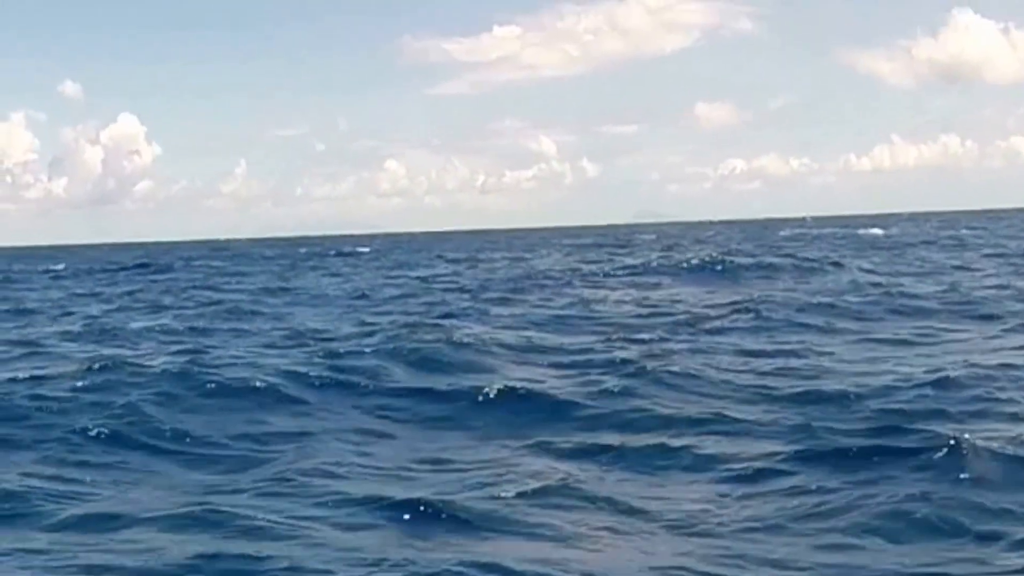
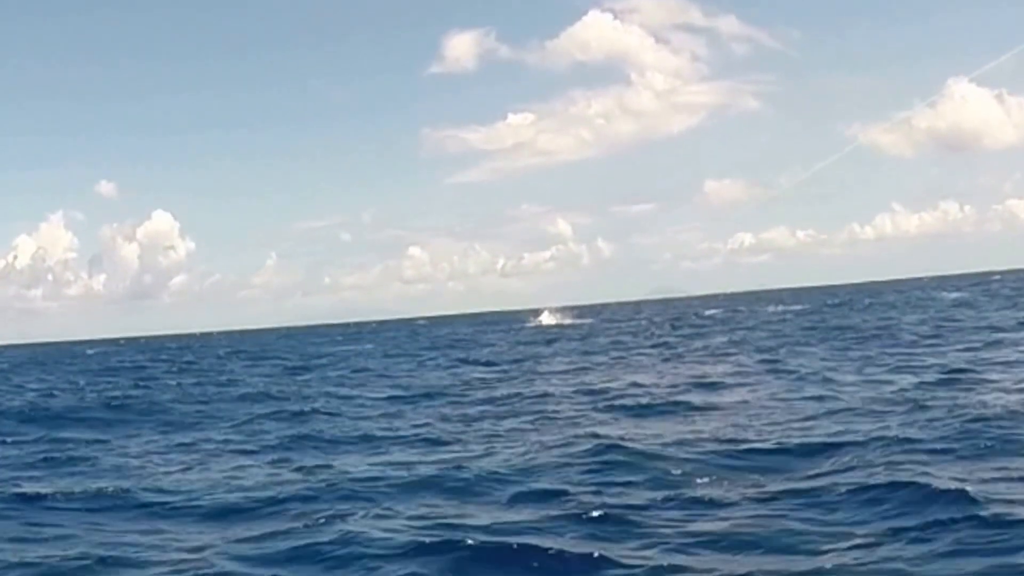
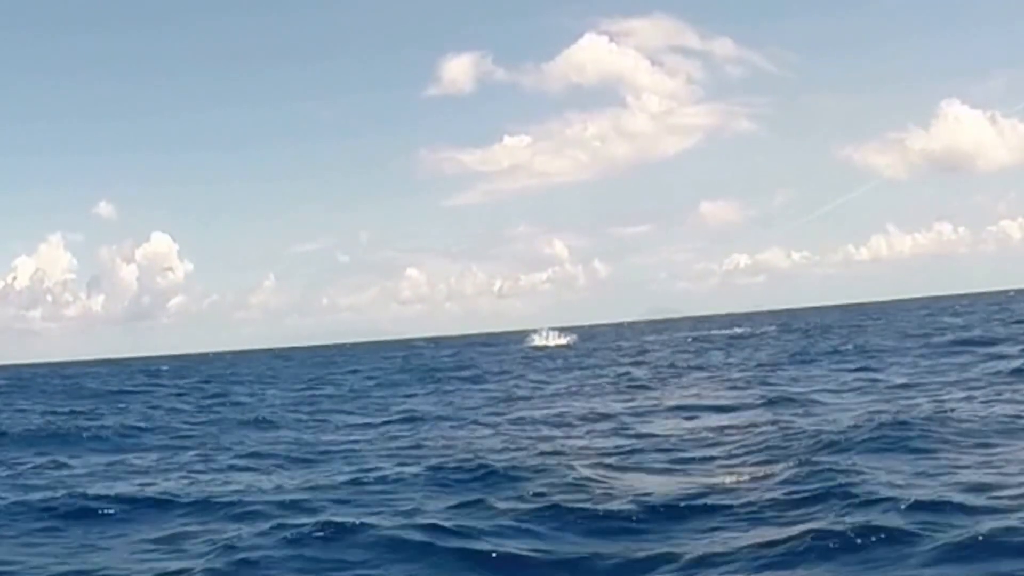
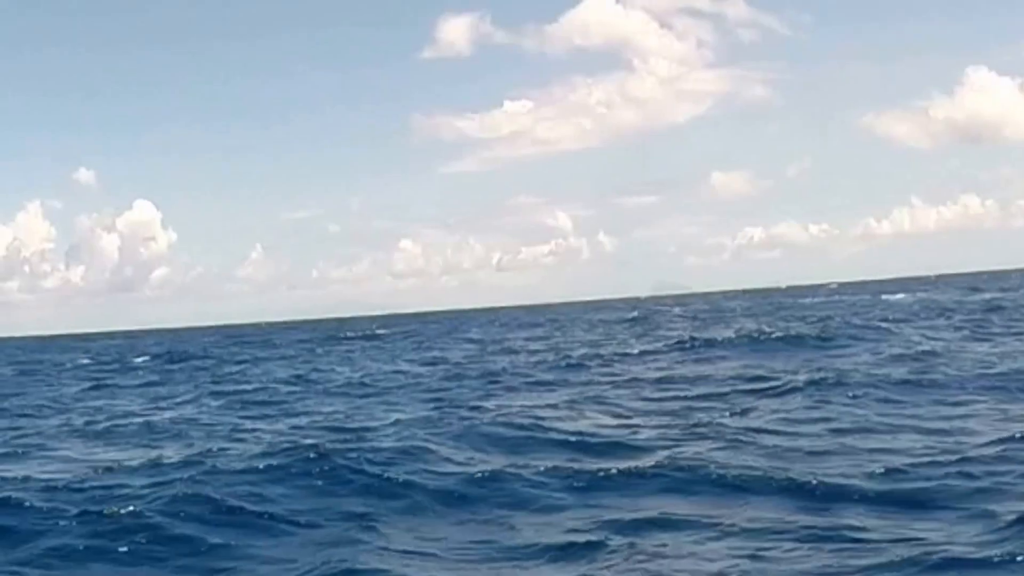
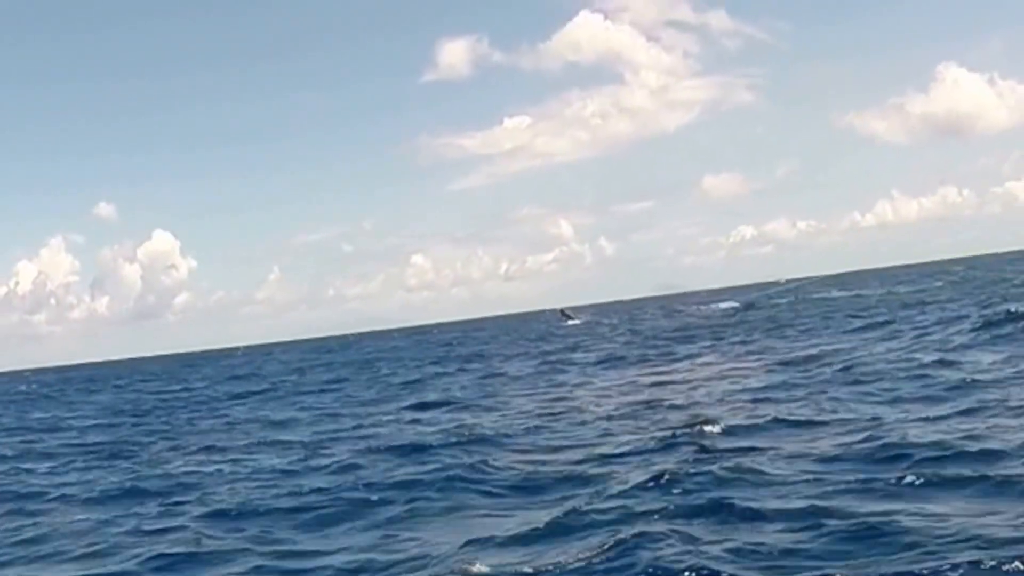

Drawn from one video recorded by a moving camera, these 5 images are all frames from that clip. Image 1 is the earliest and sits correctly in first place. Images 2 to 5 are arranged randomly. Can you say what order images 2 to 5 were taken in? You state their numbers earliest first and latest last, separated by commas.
4, 5, 3, 2
